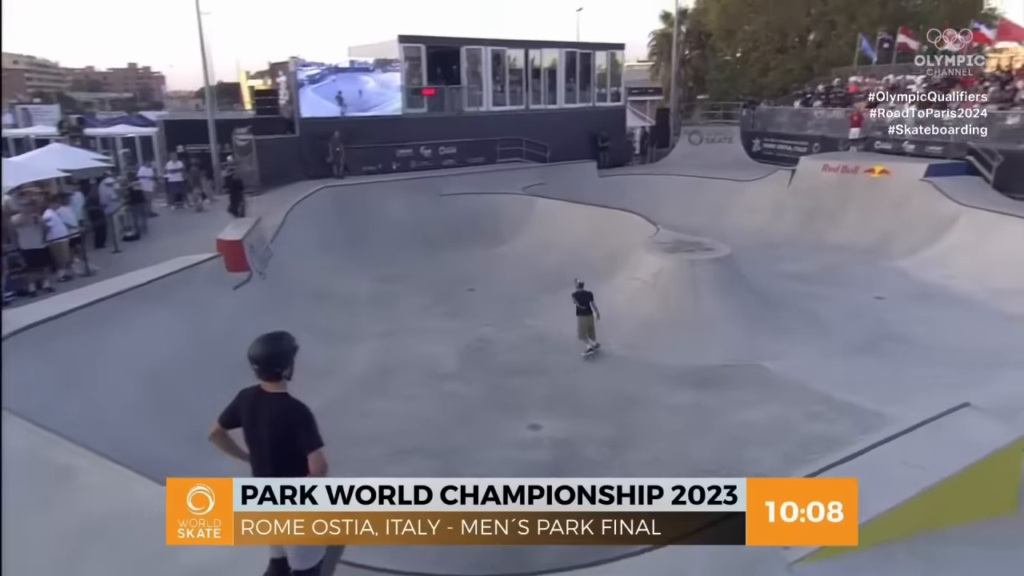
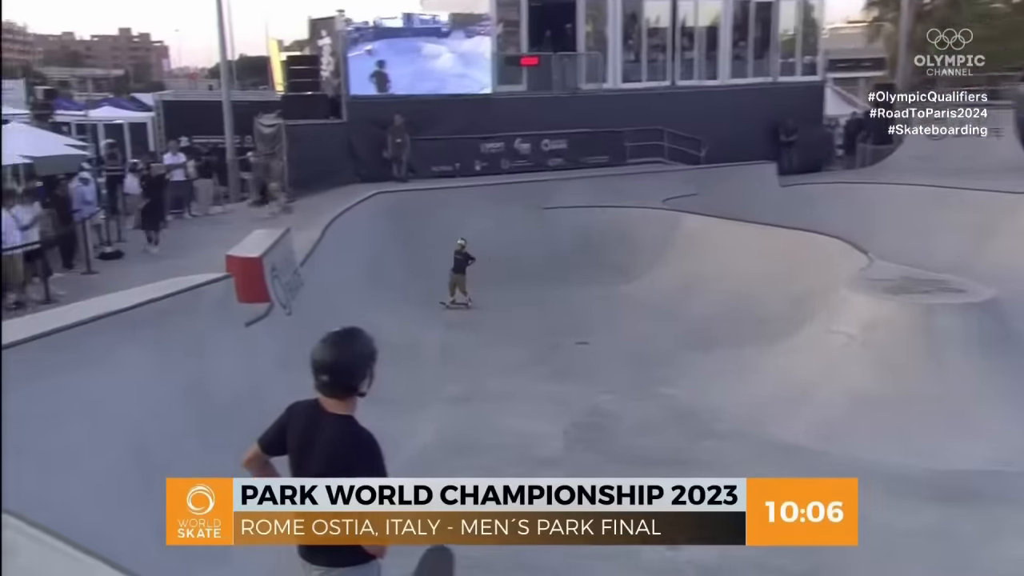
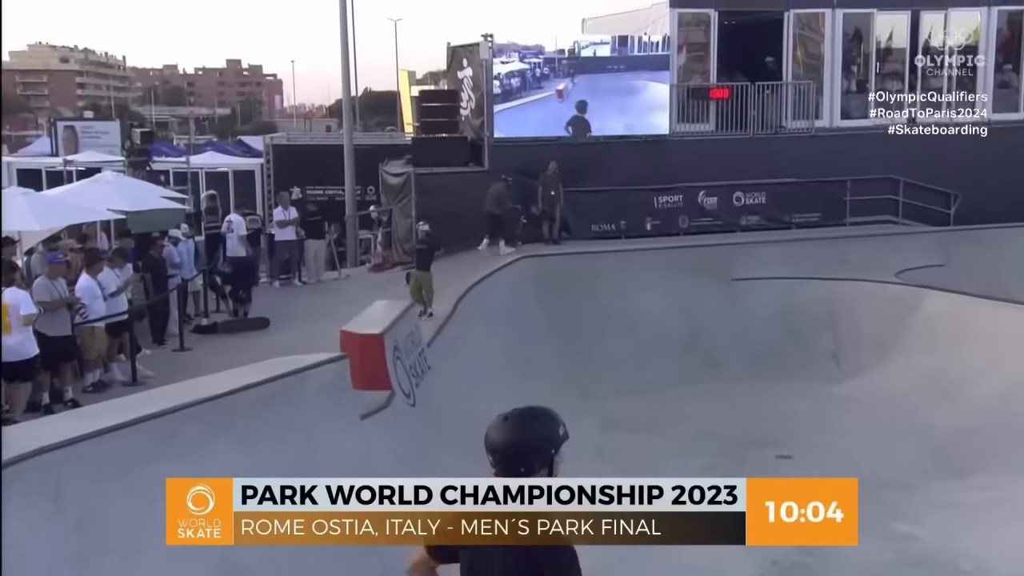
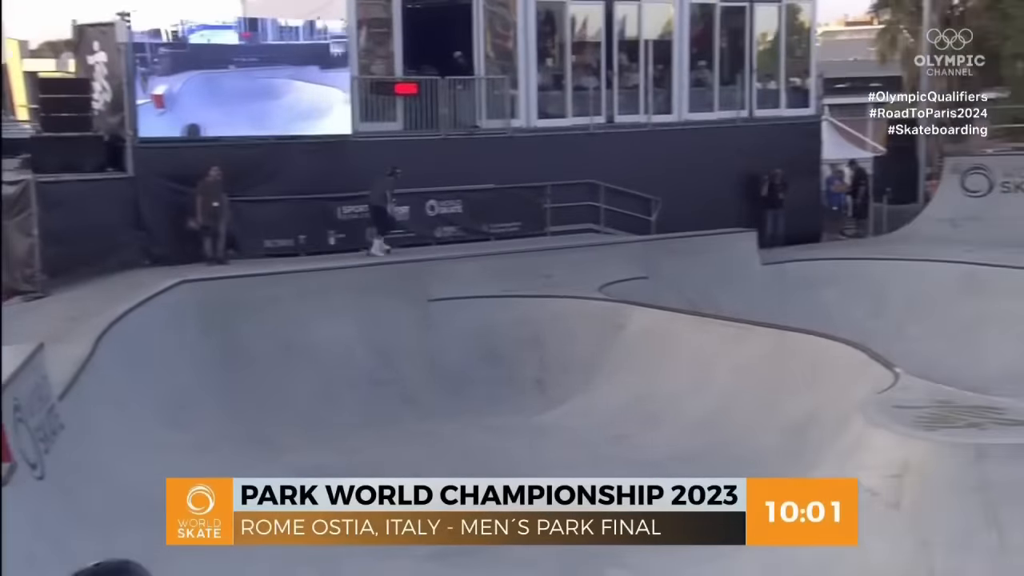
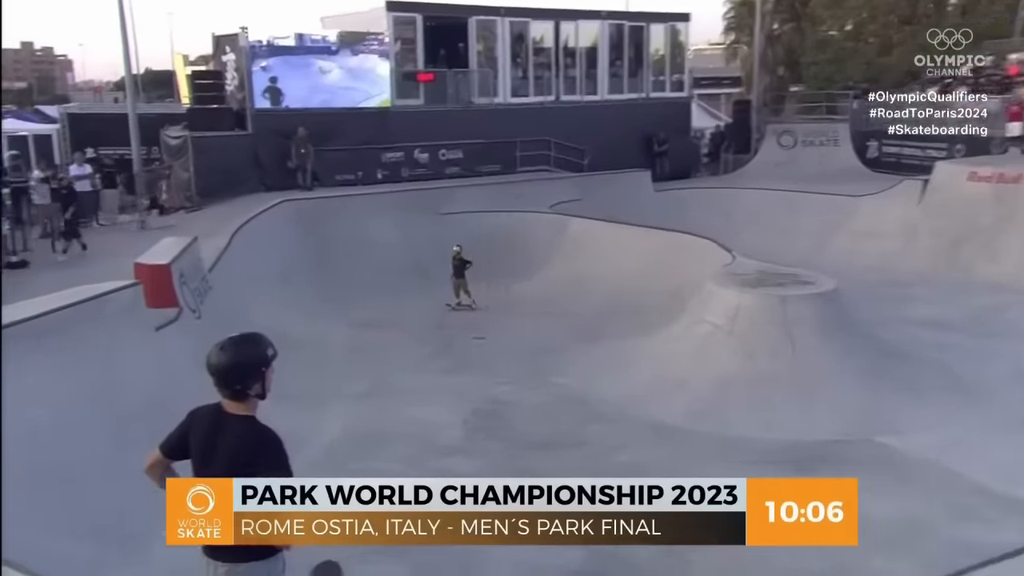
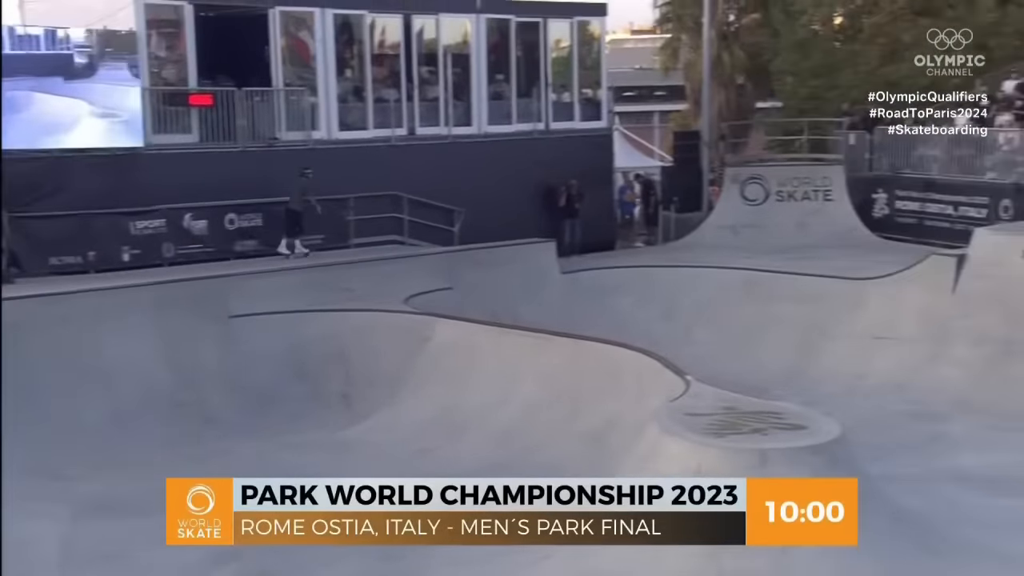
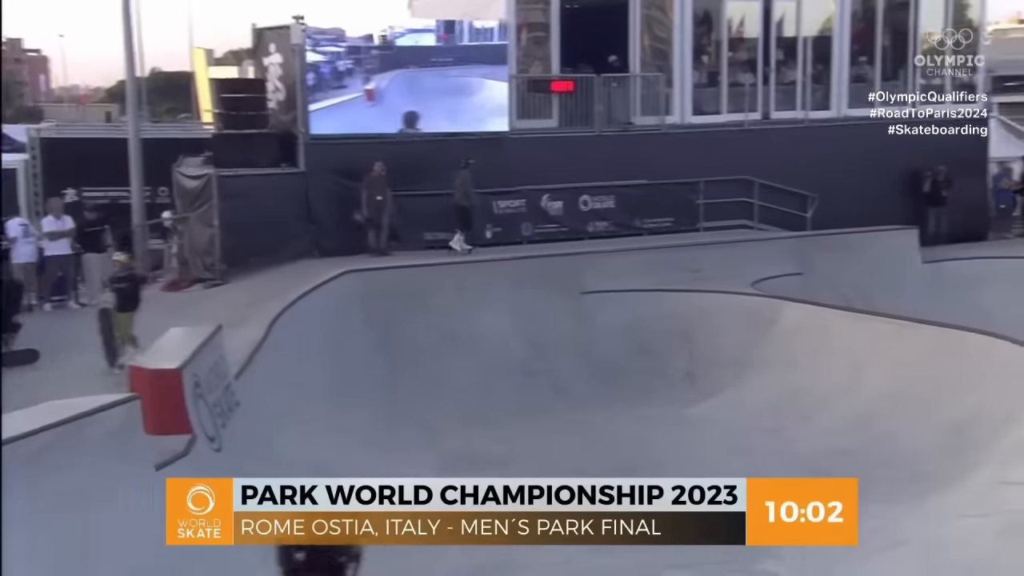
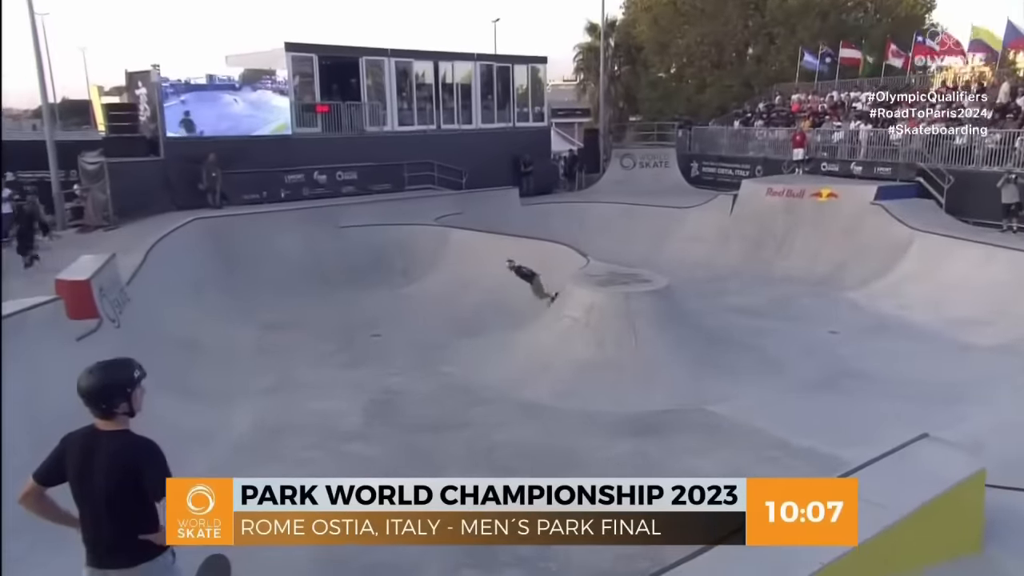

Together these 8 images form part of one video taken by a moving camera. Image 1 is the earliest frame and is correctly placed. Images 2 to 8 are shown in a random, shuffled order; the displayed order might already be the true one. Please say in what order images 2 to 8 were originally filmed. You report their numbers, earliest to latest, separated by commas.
8, 5, 2, 3, 7, 4, 6
